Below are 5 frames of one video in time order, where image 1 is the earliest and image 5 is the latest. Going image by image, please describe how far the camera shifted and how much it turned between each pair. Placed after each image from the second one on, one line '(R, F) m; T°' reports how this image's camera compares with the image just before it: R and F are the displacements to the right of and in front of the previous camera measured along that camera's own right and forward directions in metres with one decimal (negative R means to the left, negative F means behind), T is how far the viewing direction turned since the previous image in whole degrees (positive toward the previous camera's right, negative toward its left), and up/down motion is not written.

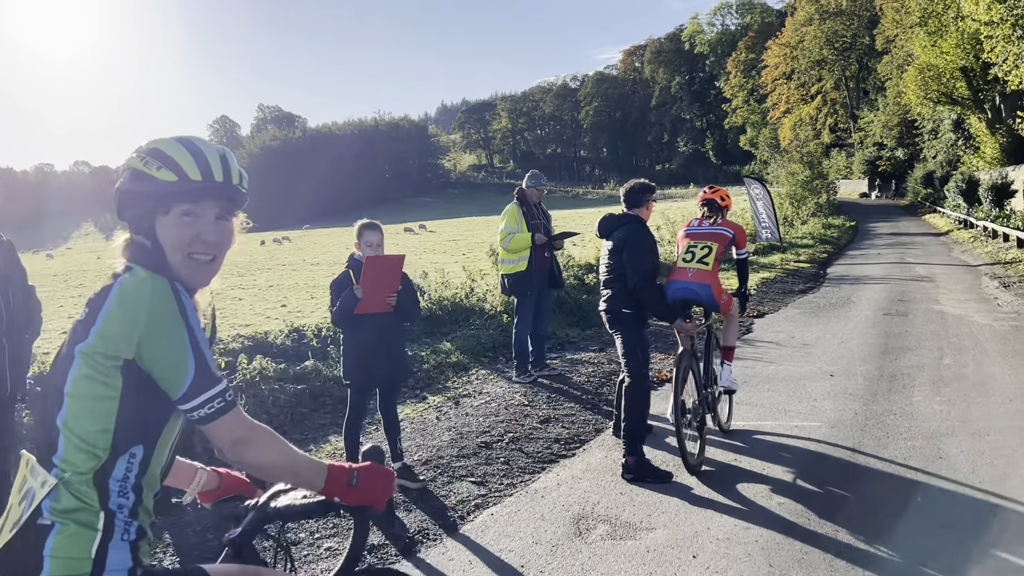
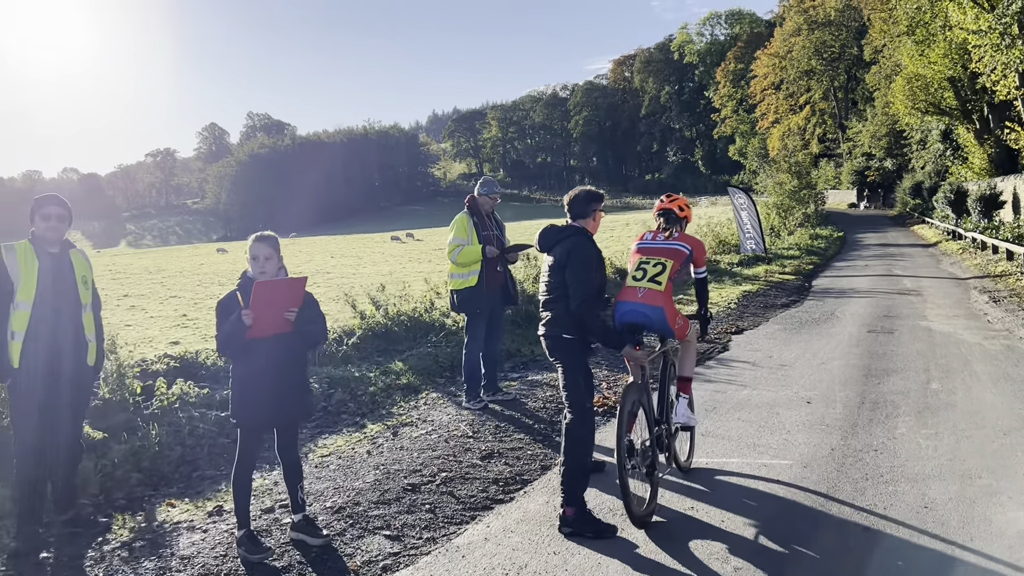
(+0.4, +0.7) m; +1°
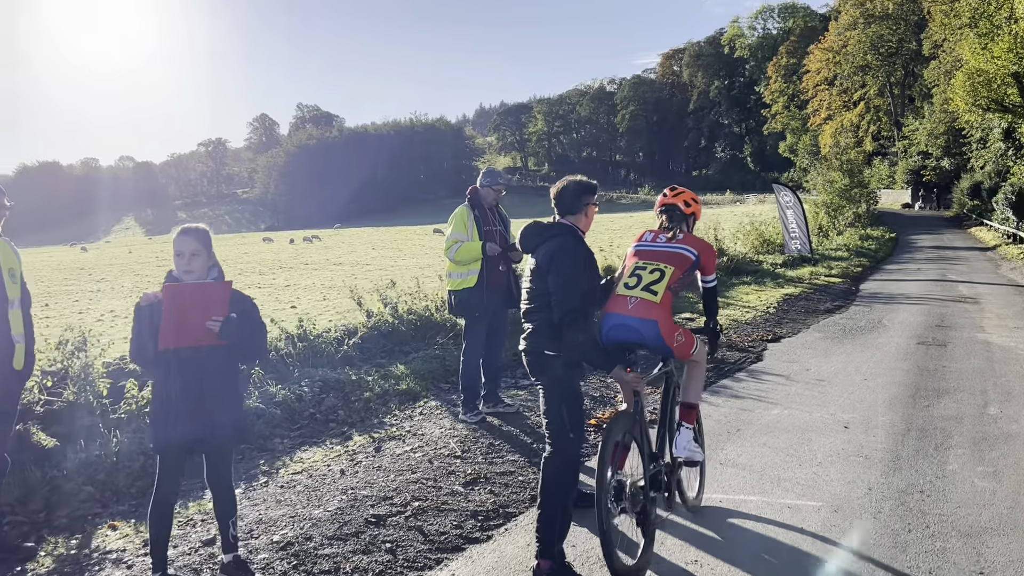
(+0.3, +0.7) m; -3°
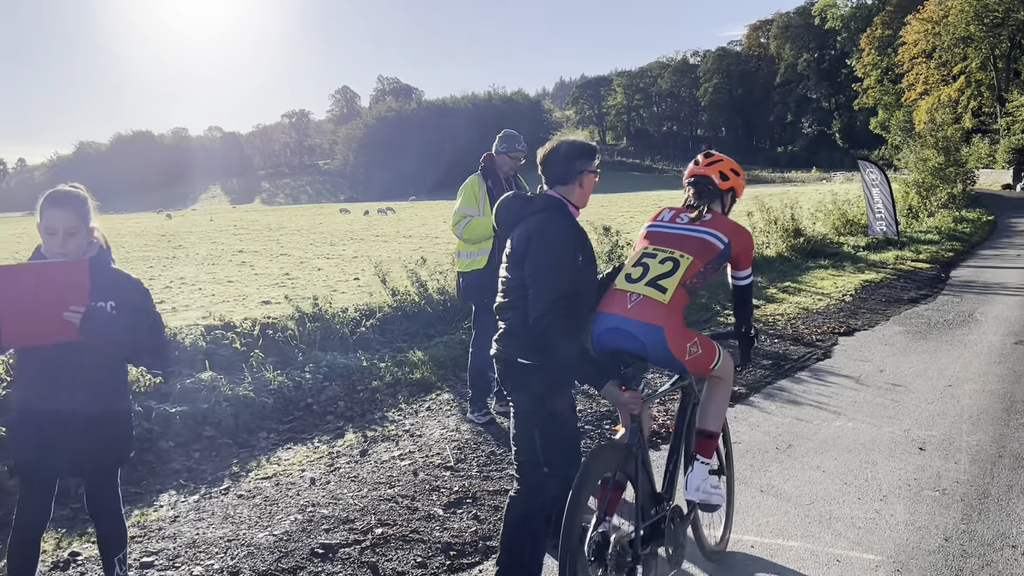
(+0.4, +0.9) m; -5°
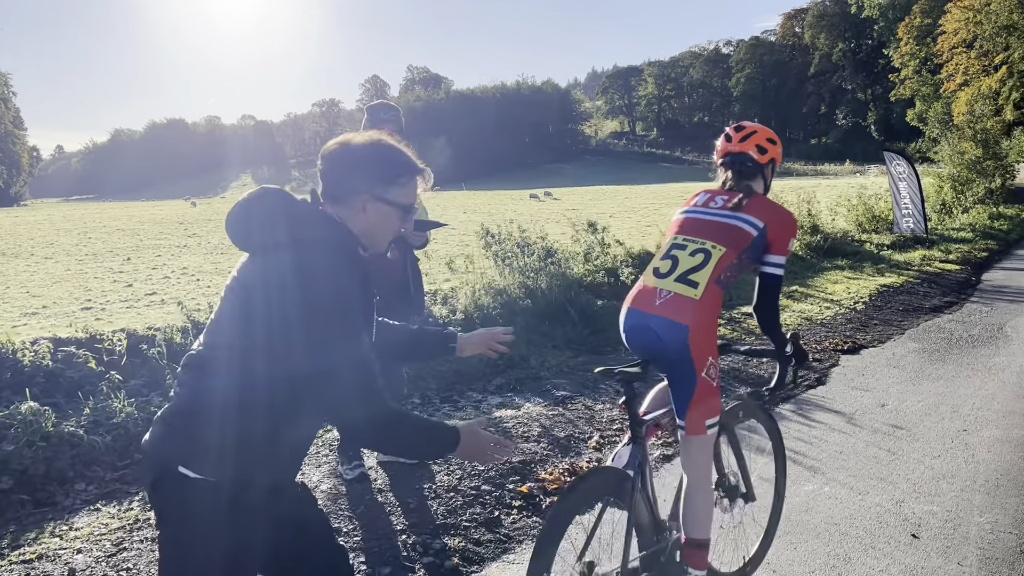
(+0.8, +1.3) m; -2°
